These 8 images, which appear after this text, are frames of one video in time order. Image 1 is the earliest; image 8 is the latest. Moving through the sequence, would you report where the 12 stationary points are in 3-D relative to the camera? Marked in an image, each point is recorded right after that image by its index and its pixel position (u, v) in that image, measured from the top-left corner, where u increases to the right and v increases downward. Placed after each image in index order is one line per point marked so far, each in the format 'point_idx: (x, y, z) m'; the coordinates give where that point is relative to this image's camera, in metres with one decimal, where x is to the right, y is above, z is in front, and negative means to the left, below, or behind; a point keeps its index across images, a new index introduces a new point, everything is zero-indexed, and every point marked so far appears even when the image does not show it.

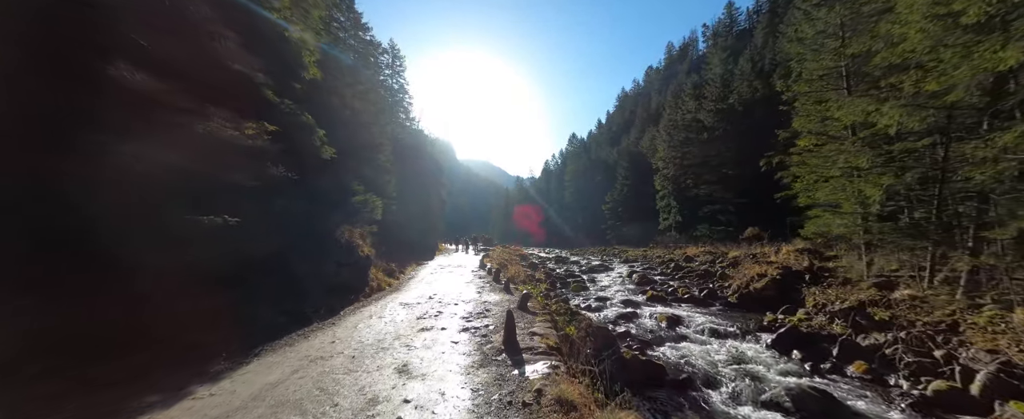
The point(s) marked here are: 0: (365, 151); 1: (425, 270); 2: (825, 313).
0: (-7.9, +2.9, +15.6) m
1: (-5.6, -4.0, +19.4) m
2: (+10.5, -3.5, +10.0) m
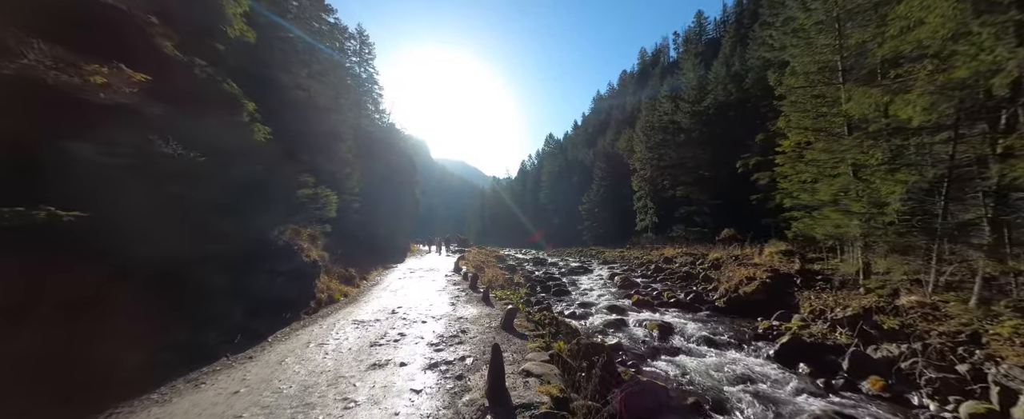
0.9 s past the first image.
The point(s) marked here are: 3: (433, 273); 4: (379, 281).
0: (-8.9, +3.1, +13.5) m
1: (-7.0, -3.9, +17.5) m
2: (+9.9, -3.5, +9.4) m
3: (-4.9, -4.1, +18.9) m
4: (-7.0, -3.8, +15.7) m
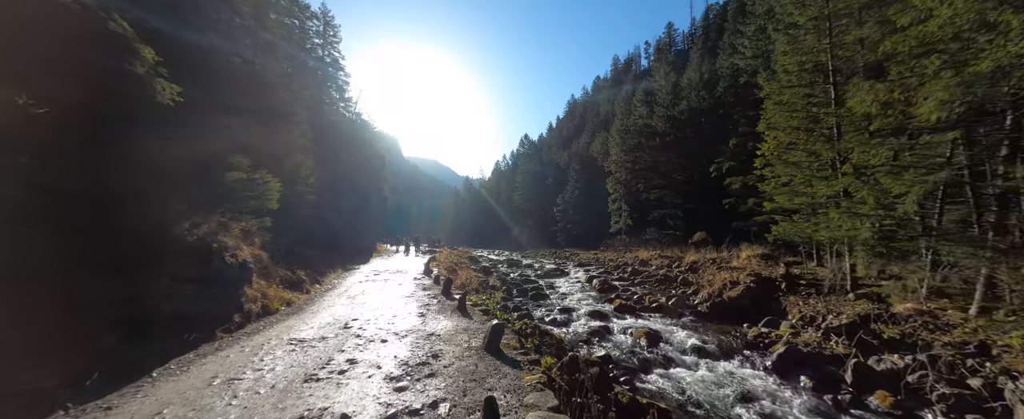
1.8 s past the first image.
0: (-9.6, +3.4, +11.4) m
1: (-8.2, -3.6, +15.5) m
2: (+9.3, -3.6, +9.0) m
3: (-6.3, -3.9, +17.2) m
4: (-8.1, -3.5, +13.7) m
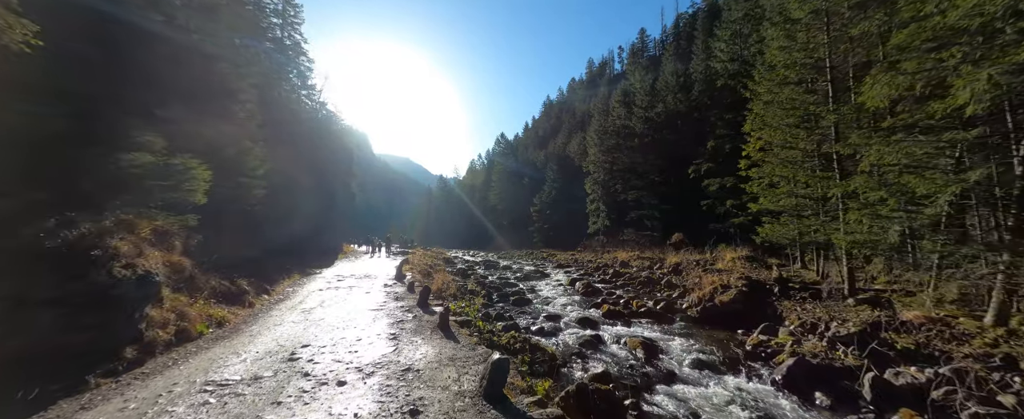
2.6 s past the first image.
0: (-10.0, +3.6, +9.4) m
1: (-9.1, -3.5, +13.5) m
2: (+9.0, -3.7, +8.6) m
3: (-7.3, -3.8, +15.3) m
4: (-8.8, -3.3, +11.8) m
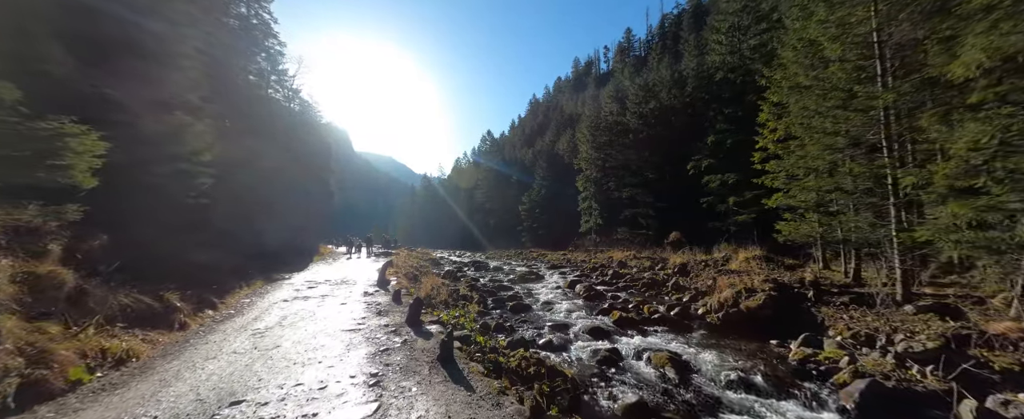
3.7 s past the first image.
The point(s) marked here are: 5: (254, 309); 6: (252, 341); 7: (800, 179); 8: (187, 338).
0: (-9.7, +3.8, +7.1) m
1: (-9.0, -3.3, +11.3) m
2: (+9.3, -3.5, +7.3) m
3: (-7.3, -3.6, +13.3) m
4: (-8.6, -3.1, +9.6) m
5: (-8.1, -3.1, +9.3) m
6: (-5.5, -2.7, +6.2) m
7: (+12.6, +1.4, +13.1) m
8: (-6.8, -2.7, +6.2) m
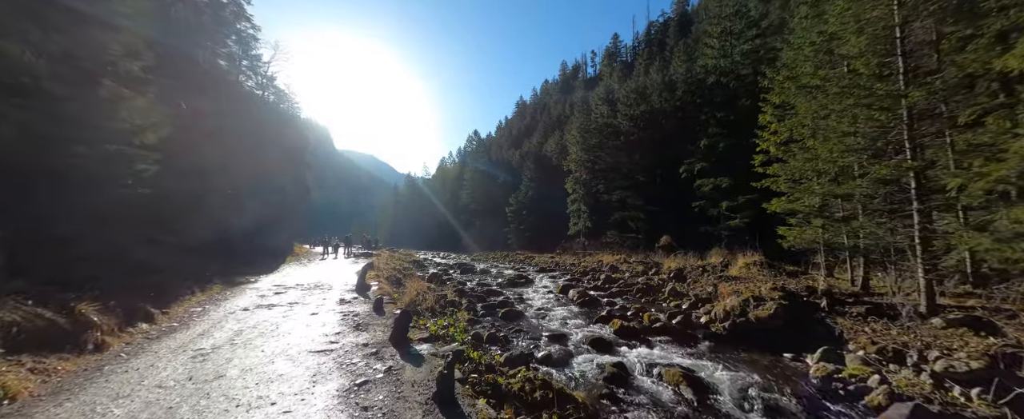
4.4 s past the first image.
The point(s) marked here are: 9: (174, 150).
0: (-9.5, +4.0, +5.6) m
1: (-9.1, -3.1, +9.8) m
2: (+9.3, -3.6, +6.8) m
3: (-7.6, -3.4, +11.8) m
4: (-8.6, -2.9, +8.1) m
5: (-8.1, -2.9, +7.8) m
6: (-5.3, -2.6, +4.9) m
7: (+12.5, +1.1, +12.7) m
8: (-6.7, -2.5, +4.8) m
9: (-20.0, +3.5, +17.3) m
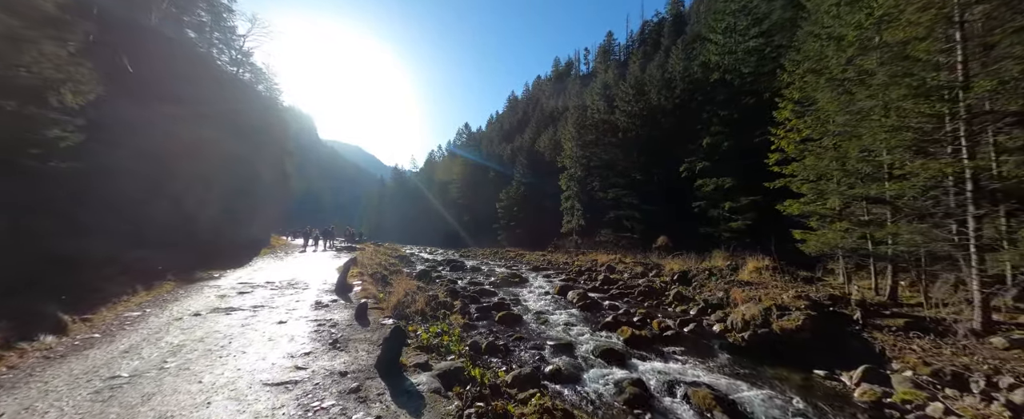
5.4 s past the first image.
0: (-9.0, +4.4, +3.9) m
1: (-9.0, -2.6, +8.2) m
2: (+9.6, -3.7, +5.9) m
3: (-7.5, -3.0, +10.2) m
4: (-8.4, -2.5, +6.5) m
5: (-7.8, -2.5, +6.2) m
6: (-4.9, -2.3, +3.4) m
7: (+12.6, +1.0, +11.9) m
8: (-6.3, -2.2, +3.3) m
9: (-20.0, +4.4, +15.2) m
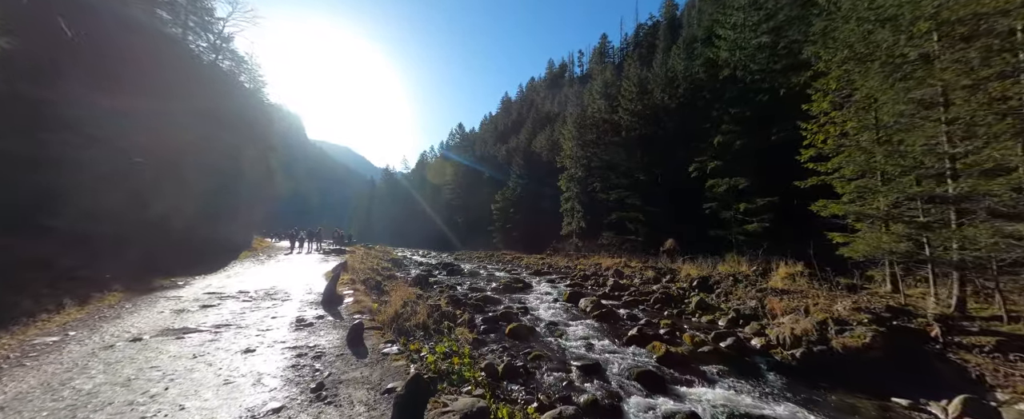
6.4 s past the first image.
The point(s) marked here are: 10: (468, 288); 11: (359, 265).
0: (-8.1, +4.6, +2.2) m
1: (-8.3, -2.5, +6.4) m
2: (+10.3, -3.7, +4.7) m
3: (-6.9, -2.9, +8.5) m
4: (-7.7, -2.4, +4.7) m
5: (-7.1, -2.4, +4.5) m
6: (-4.1, -2.2, +1.8) m
7: (+13.2, +1.0, +10.8) m
8: (-5.5, -2.0, +1.6) m
9: (-19.5, +4.5, +13.1) m
10: (-2.8, -5.0, +18.8) m
11: (-9.8, -3.5, +19.0) m
